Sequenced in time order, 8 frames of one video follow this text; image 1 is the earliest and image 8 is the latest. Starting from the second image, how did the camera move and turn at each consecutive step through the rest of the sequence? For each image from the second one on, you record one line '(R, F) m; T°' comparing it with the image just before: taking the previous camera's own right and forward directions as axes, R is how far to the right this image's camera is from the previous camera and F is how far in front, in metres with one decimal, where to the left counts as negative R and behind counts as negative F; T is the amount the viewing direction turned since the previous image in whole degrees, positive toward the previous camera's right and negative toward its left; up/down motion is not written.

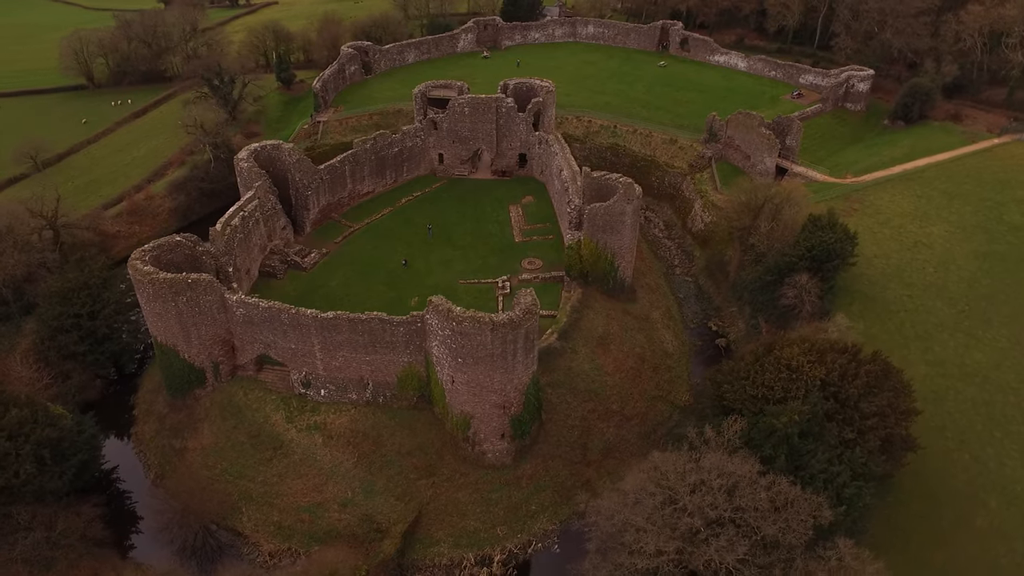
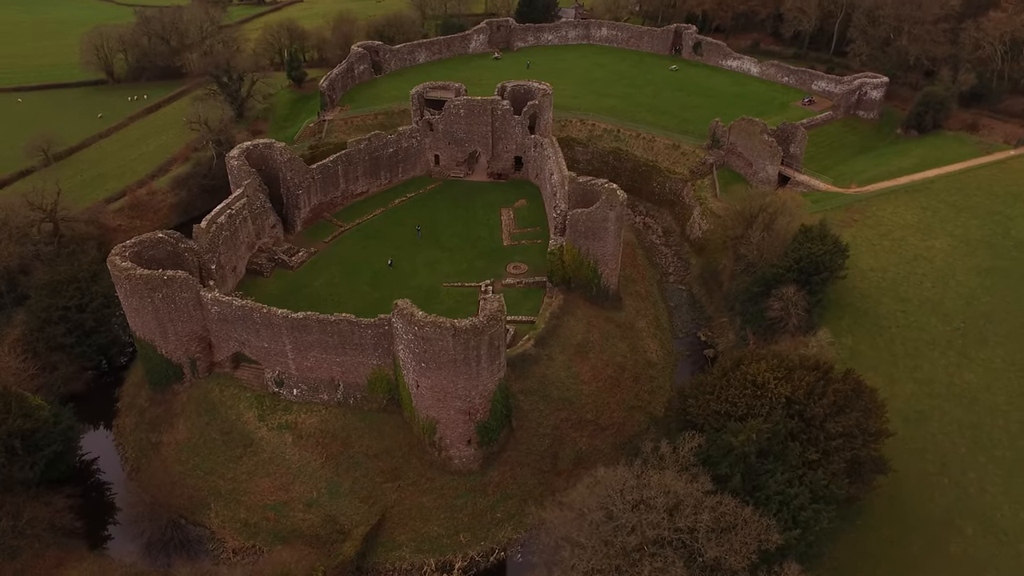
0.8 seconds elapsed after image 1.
(+1.8, +0.2) m; -2°
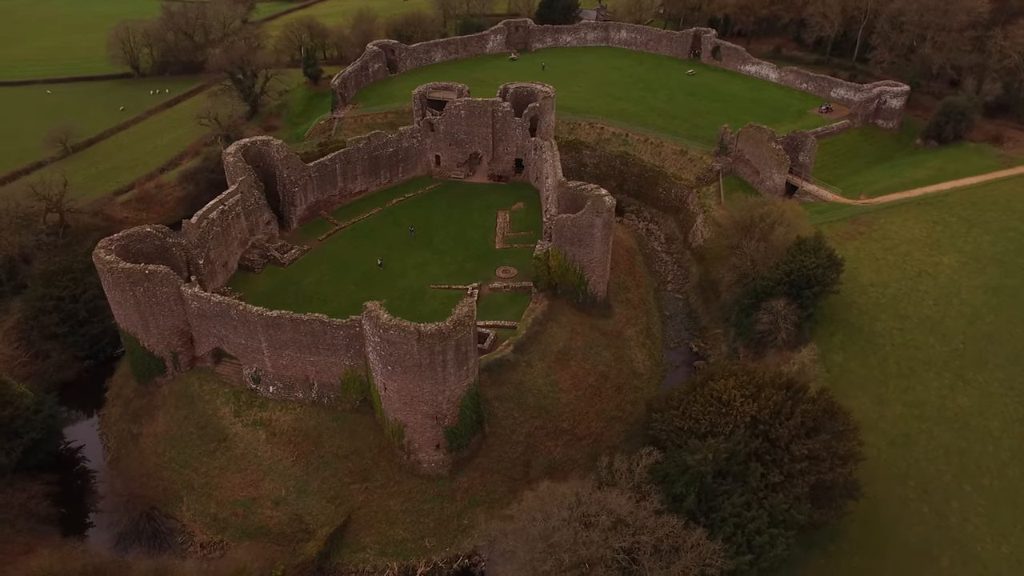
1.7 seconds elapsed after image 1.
(+1.8, +0.3) m; -2°
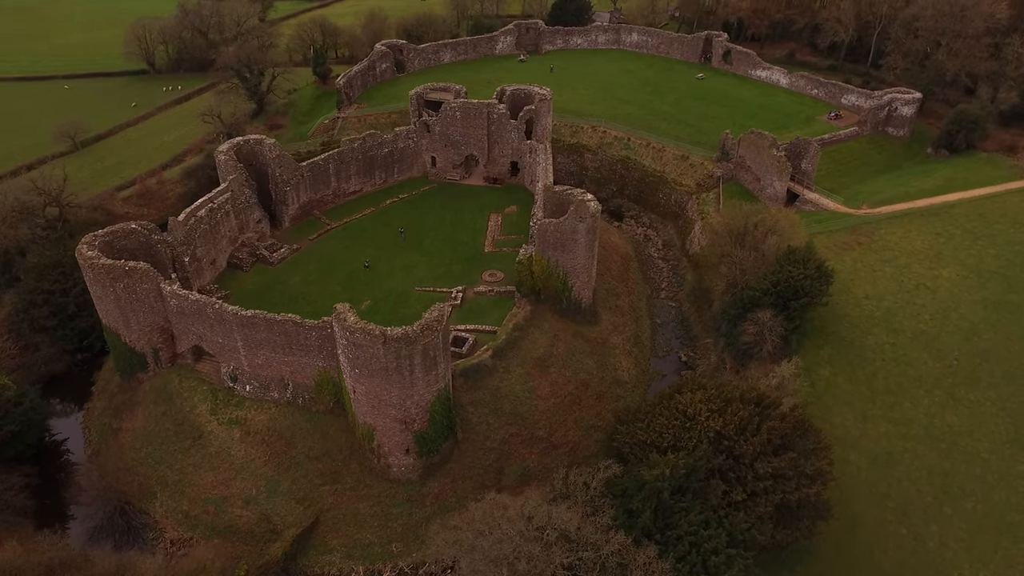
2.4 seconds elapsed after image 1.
(+1.5, +0.3) m; -2°
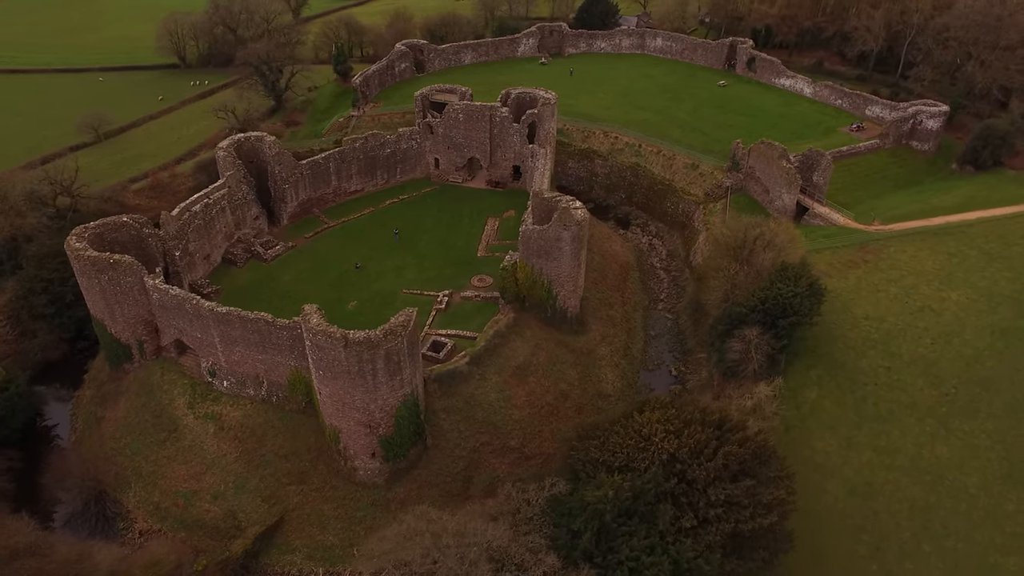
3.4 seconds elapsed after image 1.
(+2.0, +0.4) m; -3°
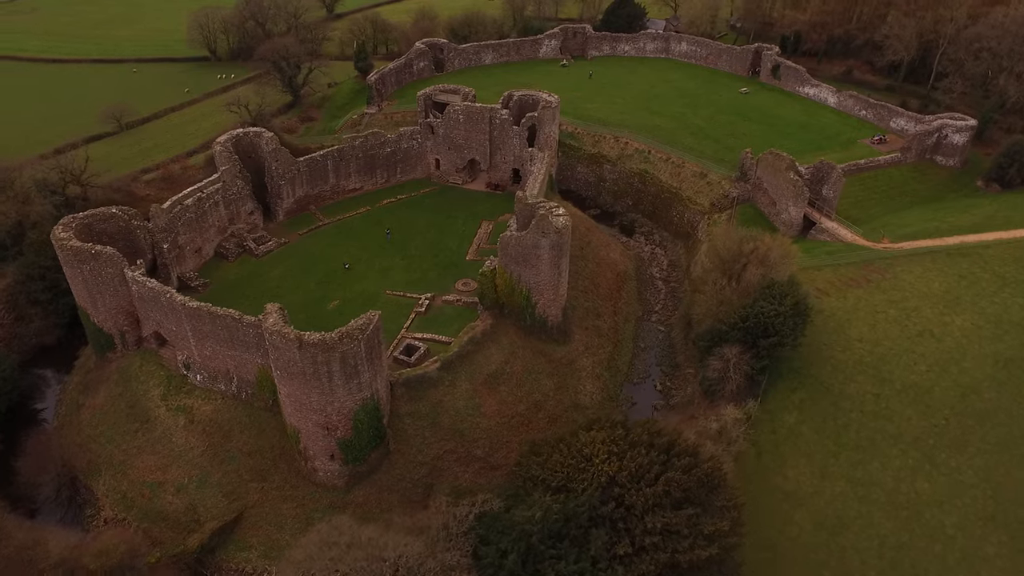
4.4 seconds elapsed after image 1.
(+2.2, +0.5) m; -3°
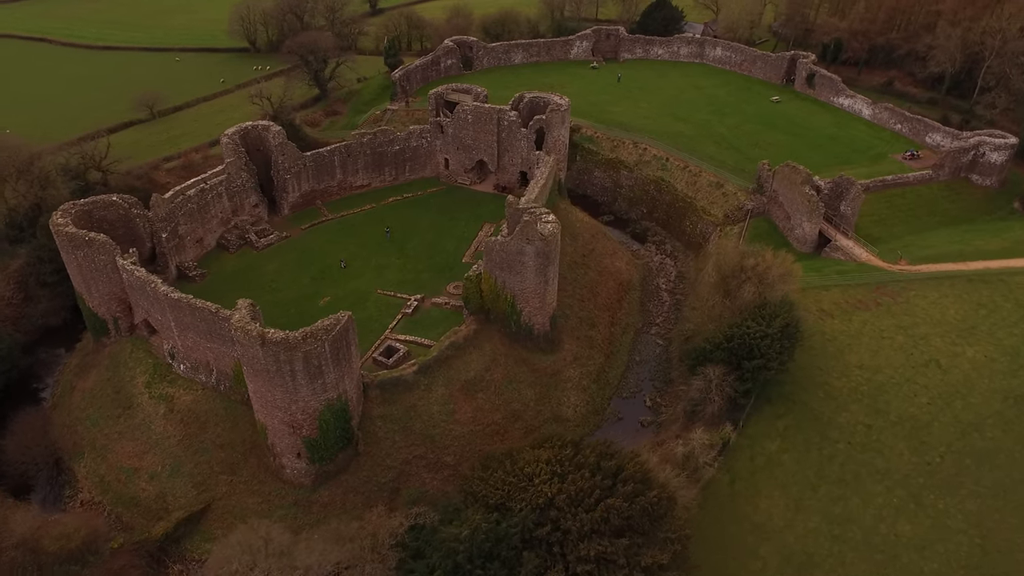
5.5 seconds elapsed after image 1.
(+2.2, +0.5) m; -4°
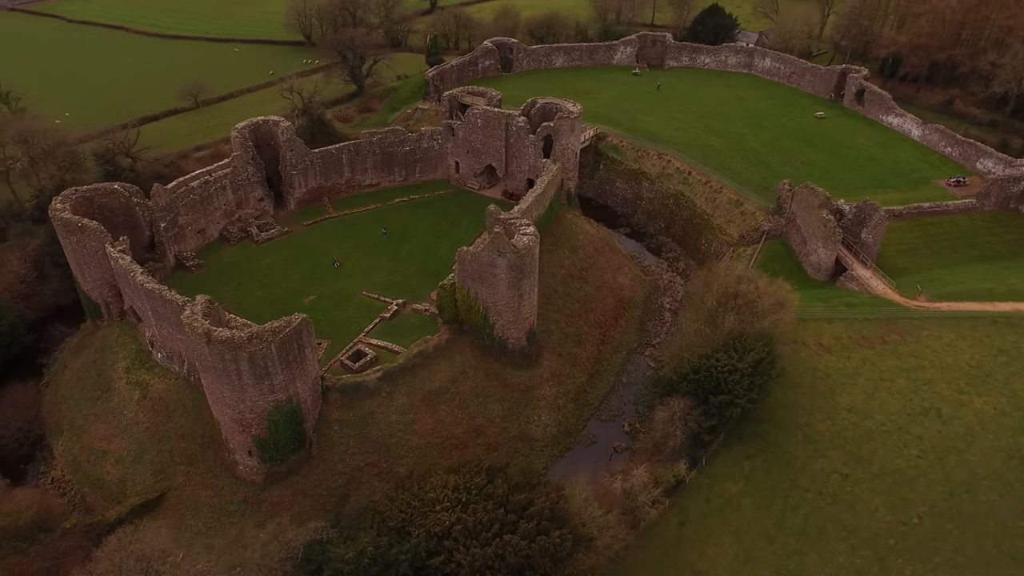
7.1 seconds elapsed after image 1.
(+3.2, +0.8) m; -5°
